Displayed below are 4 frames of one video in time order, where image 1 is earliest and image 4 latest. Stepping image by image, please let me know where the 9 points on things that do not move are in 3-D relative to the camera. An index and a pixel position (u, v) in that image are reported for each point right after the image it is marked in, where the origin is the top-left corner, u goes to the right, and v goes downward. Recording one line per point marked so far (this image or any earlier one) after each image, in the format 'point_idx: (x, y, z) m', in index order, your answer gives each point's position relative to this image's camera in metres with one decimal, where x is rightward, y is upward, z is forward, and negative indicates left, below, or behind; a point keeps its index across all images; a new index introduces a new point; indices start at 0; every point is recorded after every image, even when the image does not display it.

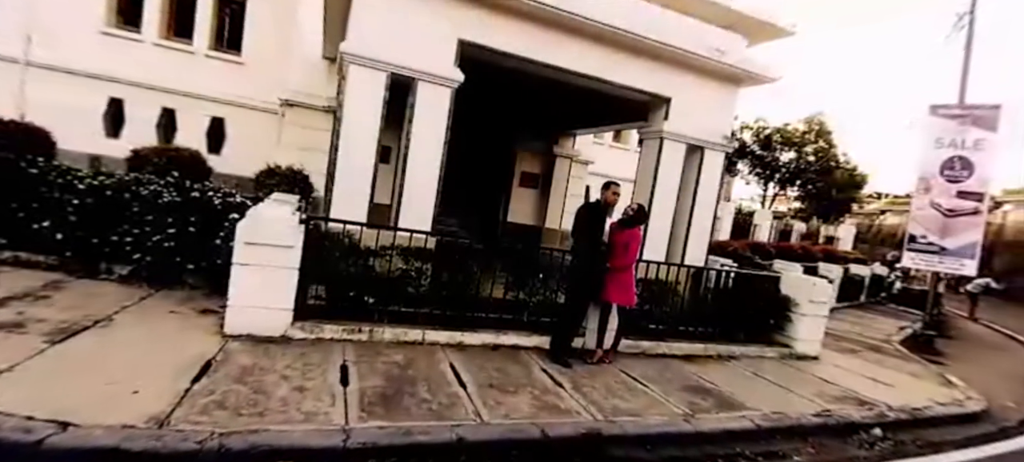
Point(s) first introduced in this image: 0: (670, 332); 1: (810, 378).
0: (+1.7, -1.2, +5.3) m
1: (+3.0, -1.6, +4.9) m
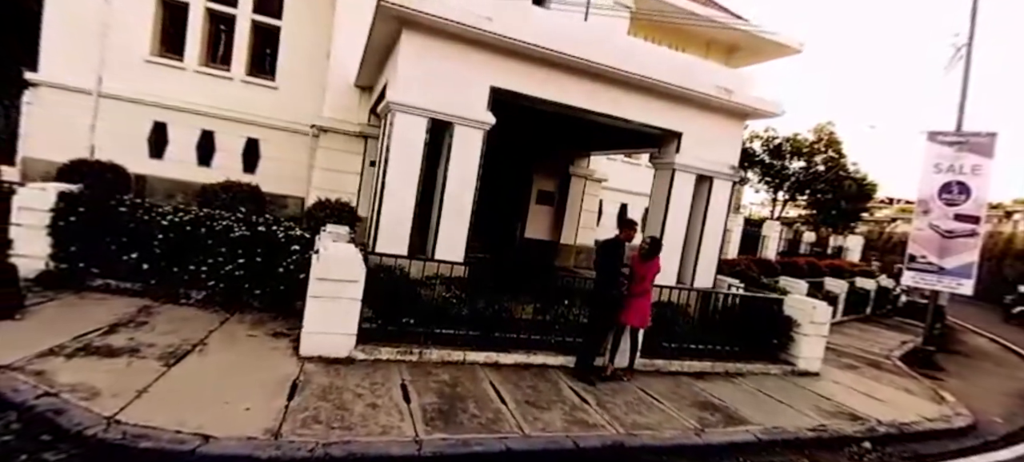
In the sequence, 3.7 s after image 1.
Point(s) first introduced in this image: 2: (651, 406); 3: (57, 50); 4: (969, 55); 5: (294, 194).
0: (+2.0, -1.5, +5.6) m
1: (+3.2, -1.8, +5.2) m
2: (+1.2, -1.5, +4.2) m
3: (-9.5, +3.8, +10.3) m
4: (+9.2, +3.5, +9.9) m
5: (-5.3, +0.8, +11.8) m
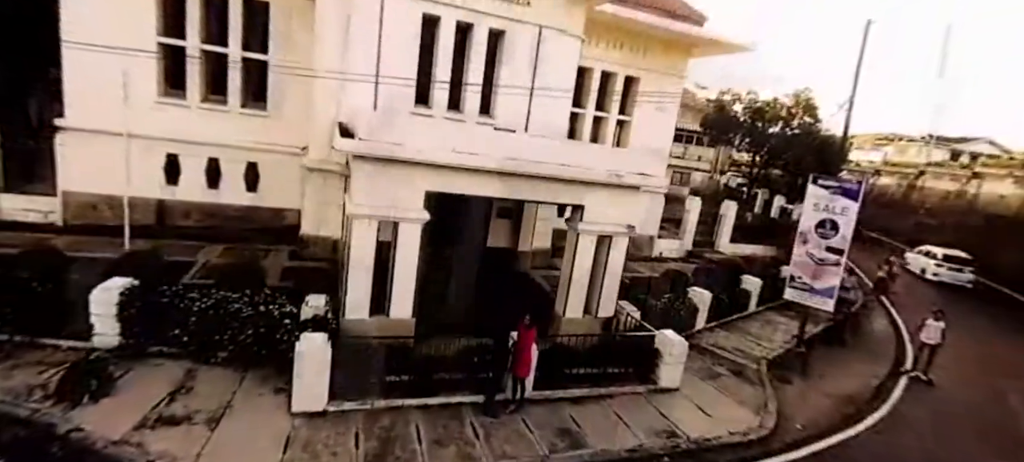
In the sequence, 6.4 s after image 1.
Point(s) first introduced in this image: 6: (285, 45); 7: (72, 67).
0: (+1.2, -2.0, +7.4) m
1: (+2.4, -2.5, +7.0) m
2: (+0.4, -2.3, +5.9) m
3: (-10.3, +3.7, +11.4) m
4: (+8.5, +3.6, +10.7) m
5: (-5.9, +1.0, +13.3) m
6: (-6.0, +4.6, +13.0) m
7: (-10.7, +3.7, +11.9) m
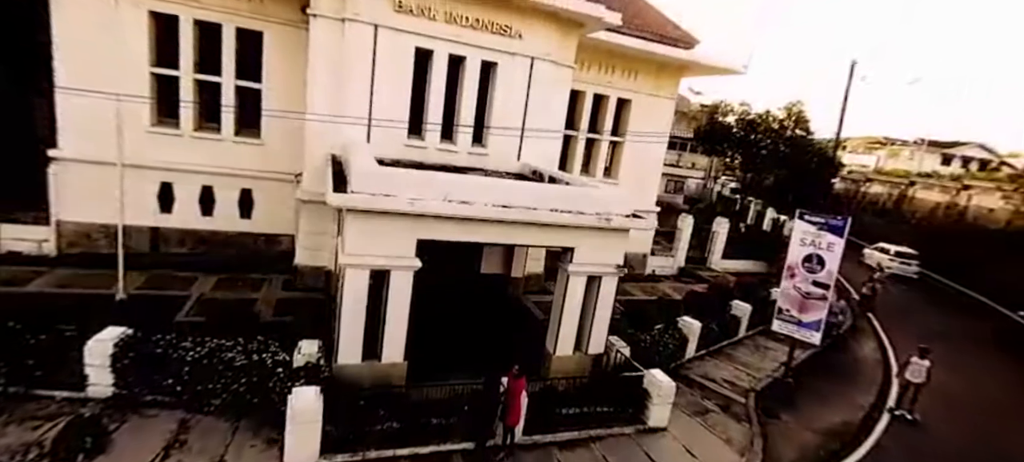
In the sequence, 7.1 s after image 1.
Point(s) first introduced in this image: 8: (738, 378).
0: (+1.1, -2.6, +7.5) m
1: (+2.3, -3.0, +7.1) m
2: (+0.3, -2.9, +6.0) m
3: (-10.5, +3.2, +11.4) m
4: (+8.3, +3.0, +10.8) m
5: (-6.1, +0.4, +13.3) m
6: (-6.2, +4.1, +13.1) m
7: (-10.9, +3.1, +11.9) m
8: (+5.2, -2.7, +10.2) m
